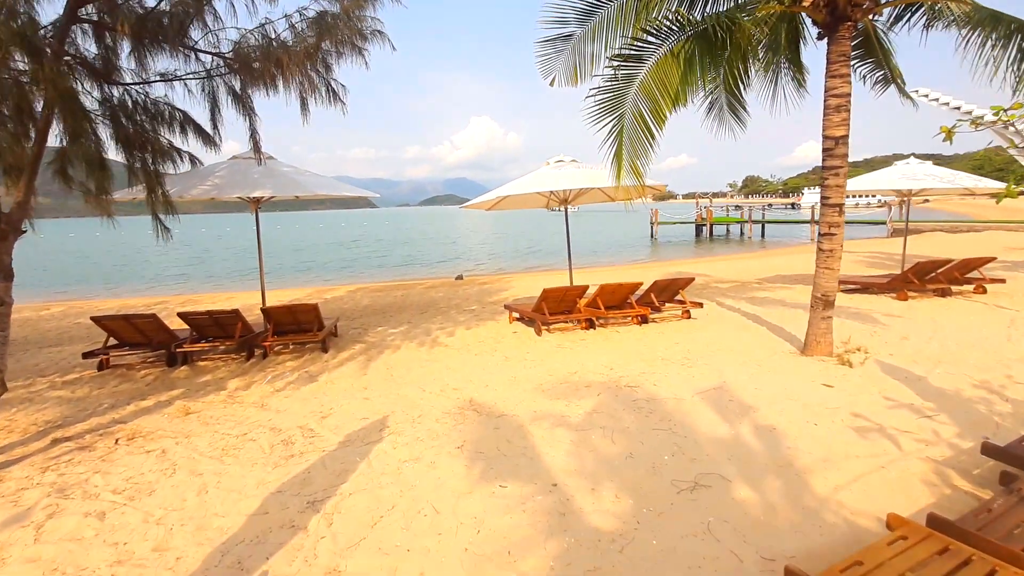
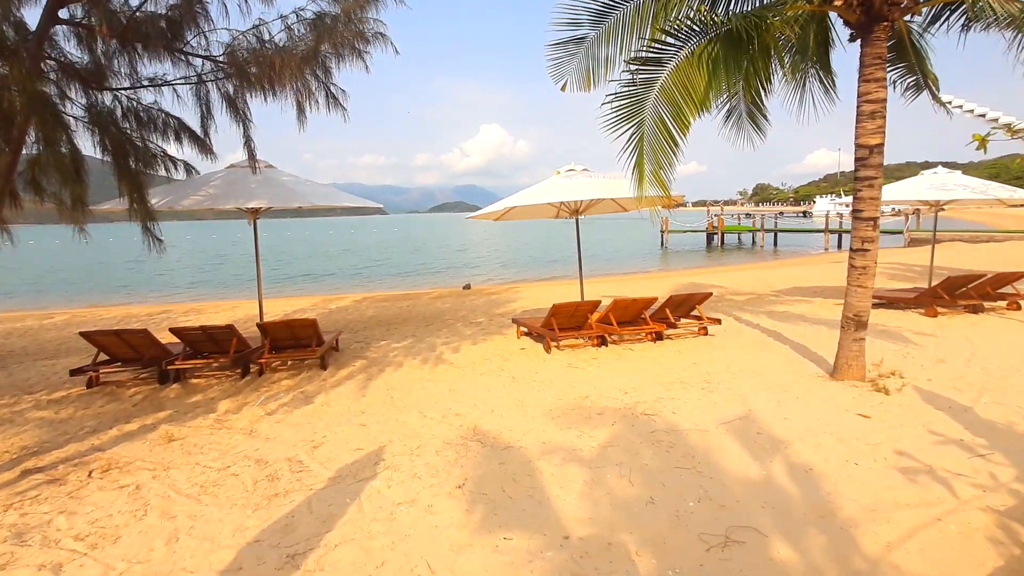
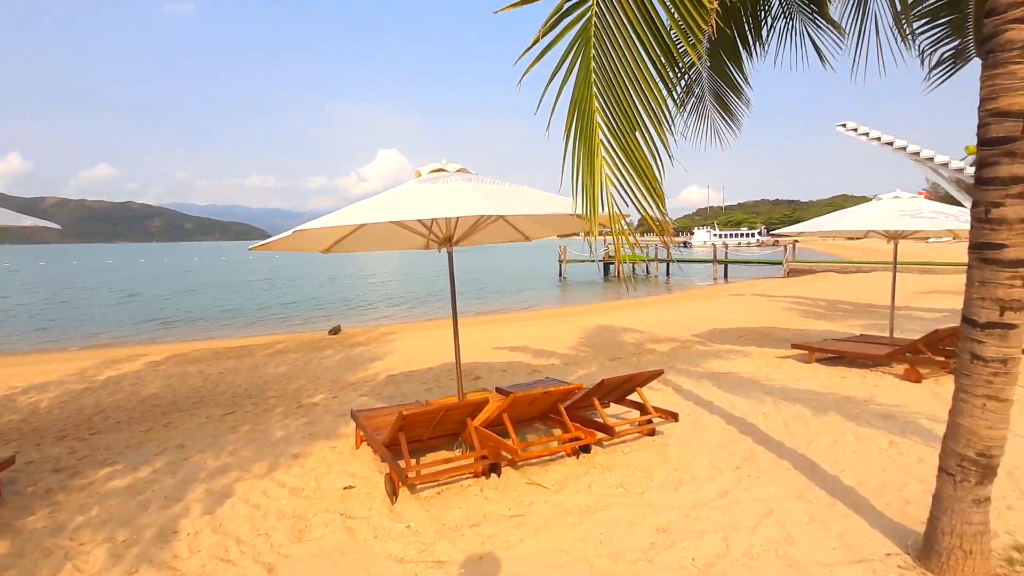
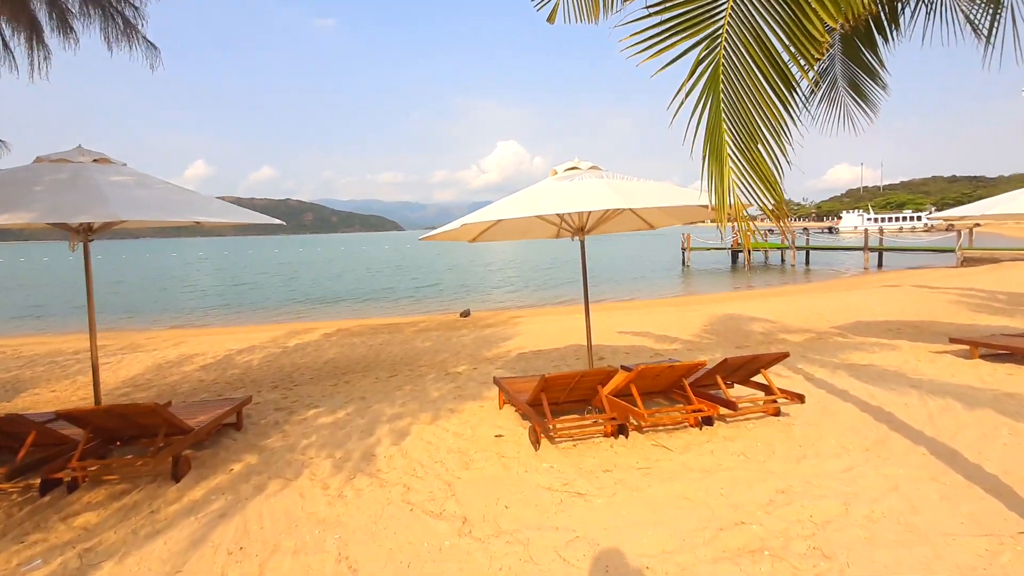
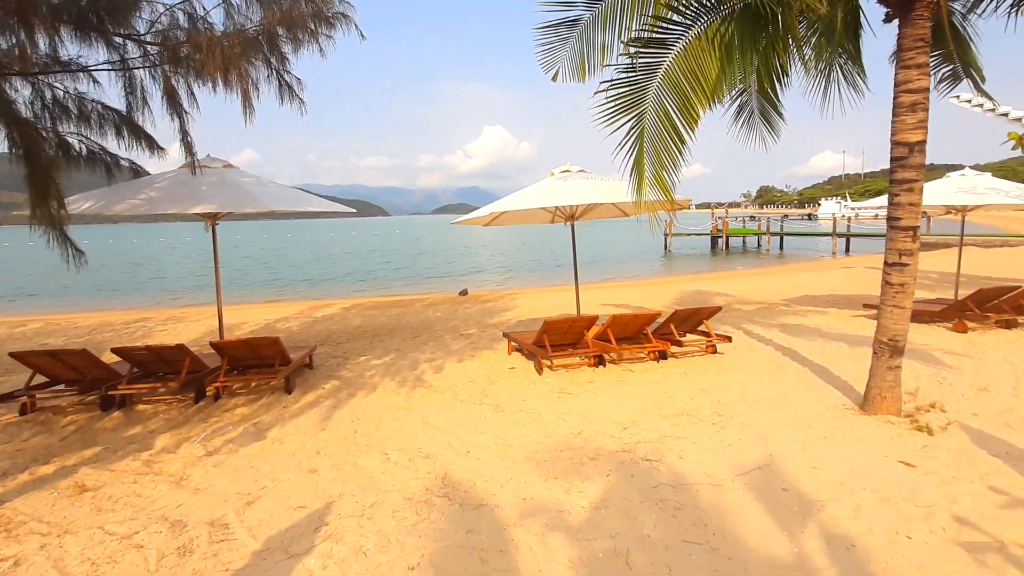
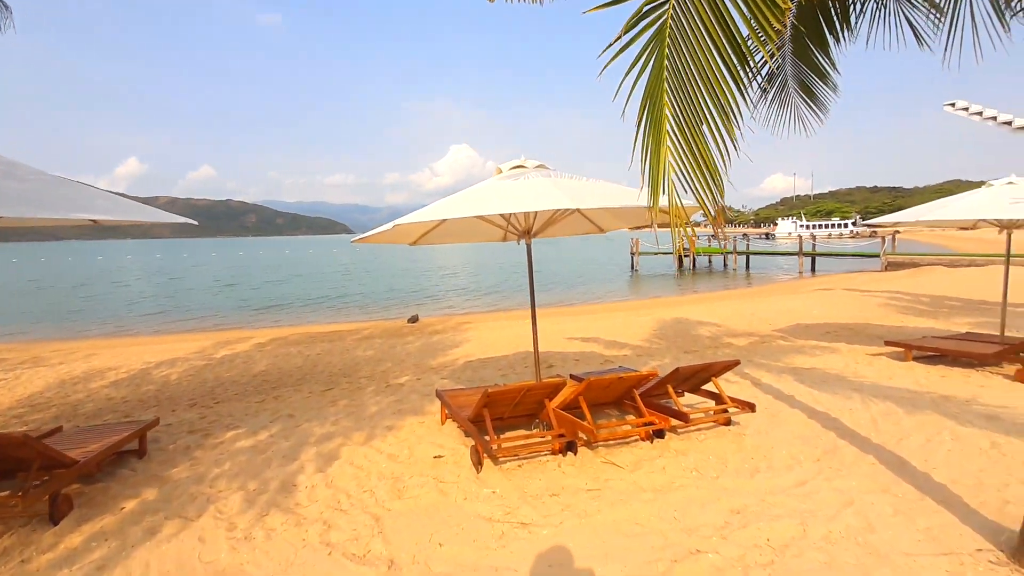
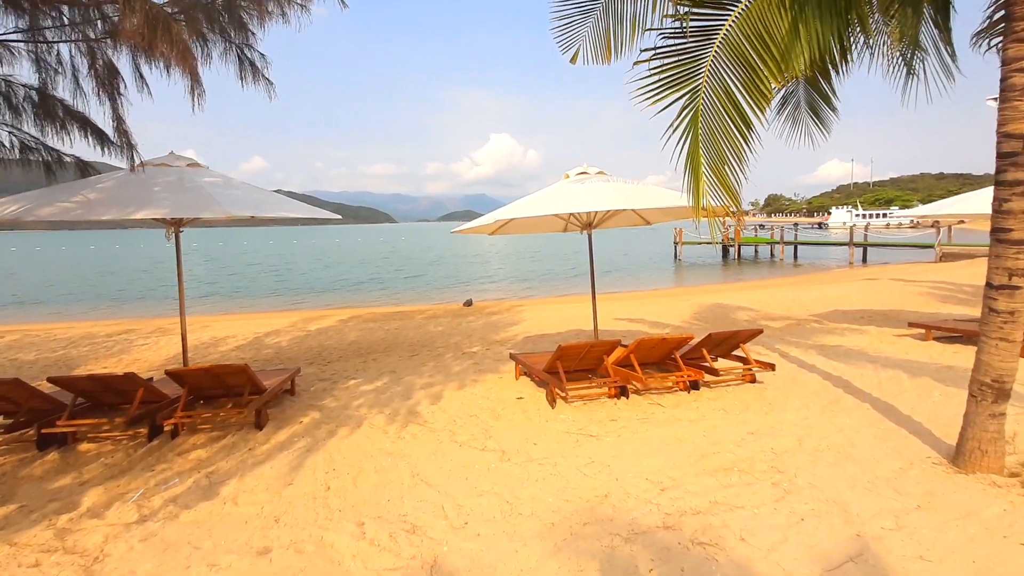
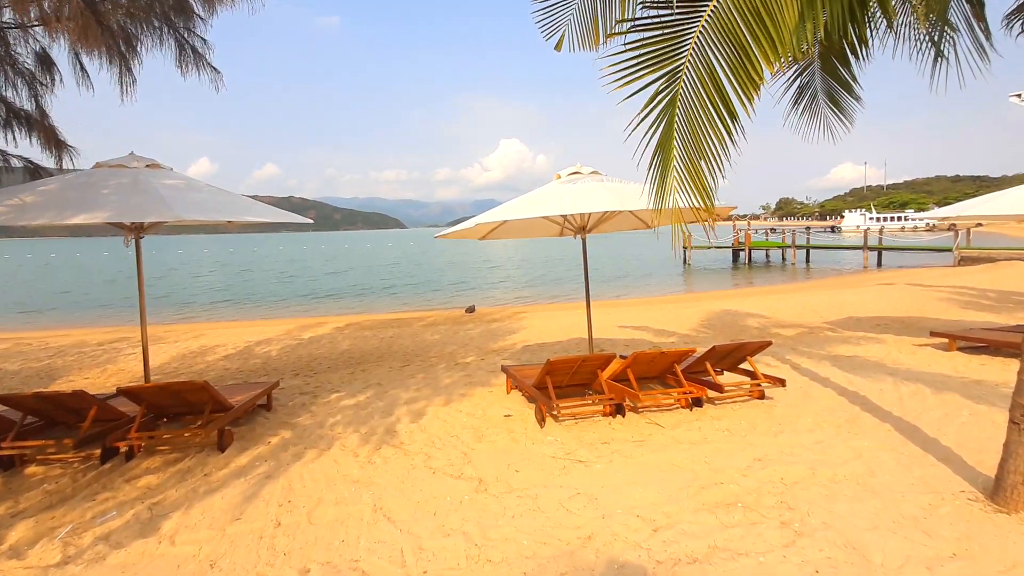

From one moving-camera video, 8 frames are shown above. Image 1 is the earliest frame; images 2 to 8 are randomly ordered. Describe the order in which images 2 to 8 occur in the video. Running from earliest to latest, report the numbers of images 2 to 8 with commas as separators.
2, 5, 7, 8, 4, 6, 3
